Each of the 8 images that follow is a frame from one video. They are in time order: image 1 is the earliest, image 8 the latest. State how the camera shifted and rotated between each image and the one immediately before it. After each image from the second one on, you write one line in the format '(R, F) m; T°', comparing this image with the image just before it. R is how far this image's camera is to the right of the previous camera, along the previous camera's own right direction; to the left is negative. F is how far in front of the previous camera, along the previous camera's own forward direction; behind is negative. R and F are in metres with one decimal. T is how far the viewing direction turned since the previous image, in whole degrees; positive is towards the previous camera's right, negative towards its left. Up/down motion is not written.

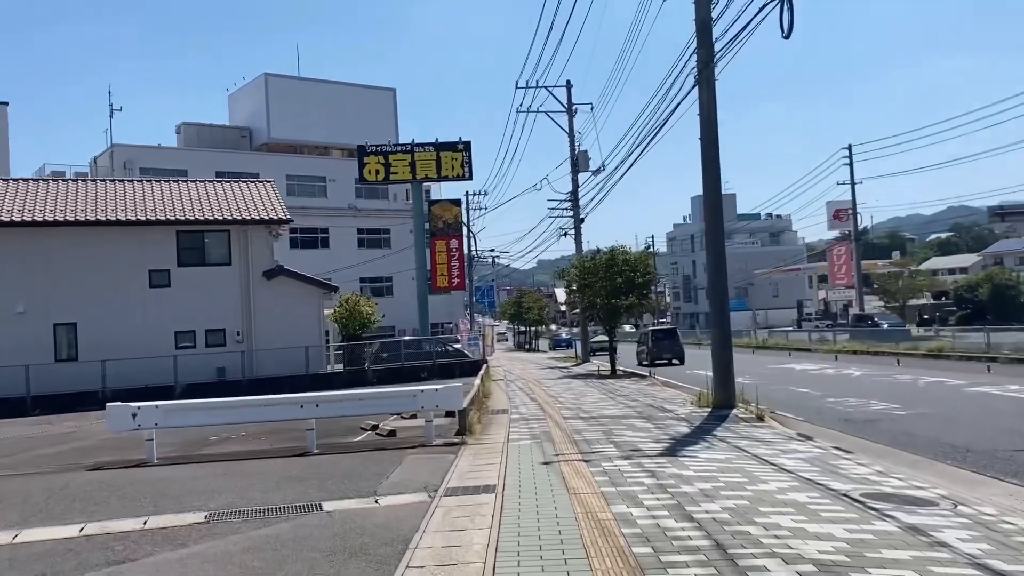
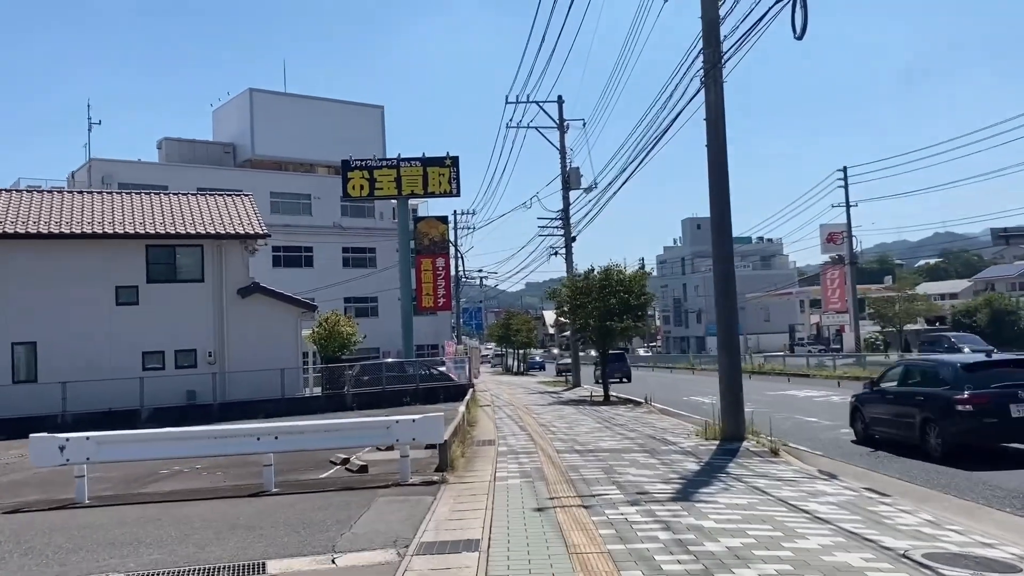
(0.0, +1.5) m; +1°
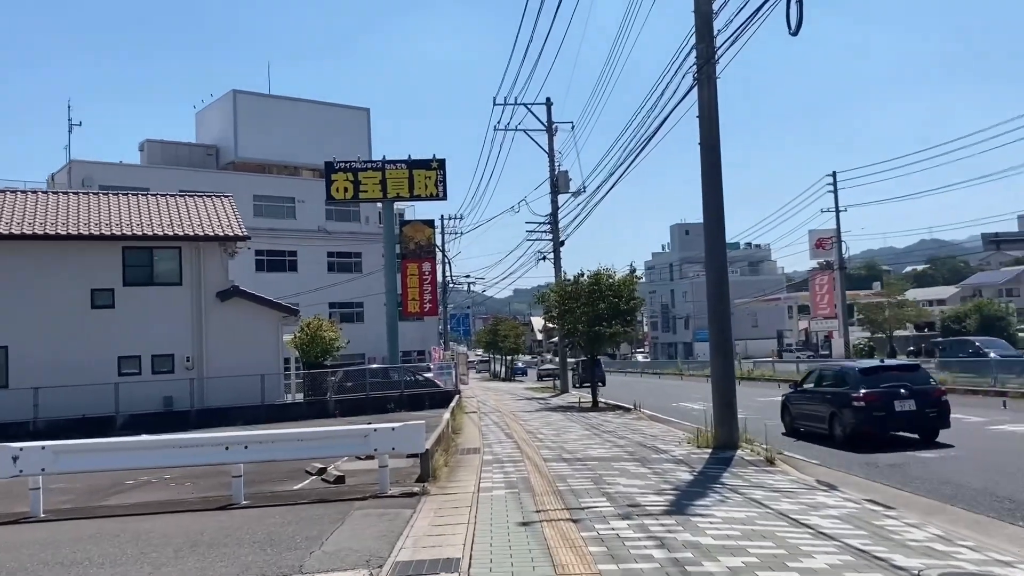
(0.0, +0.6) m; +1°
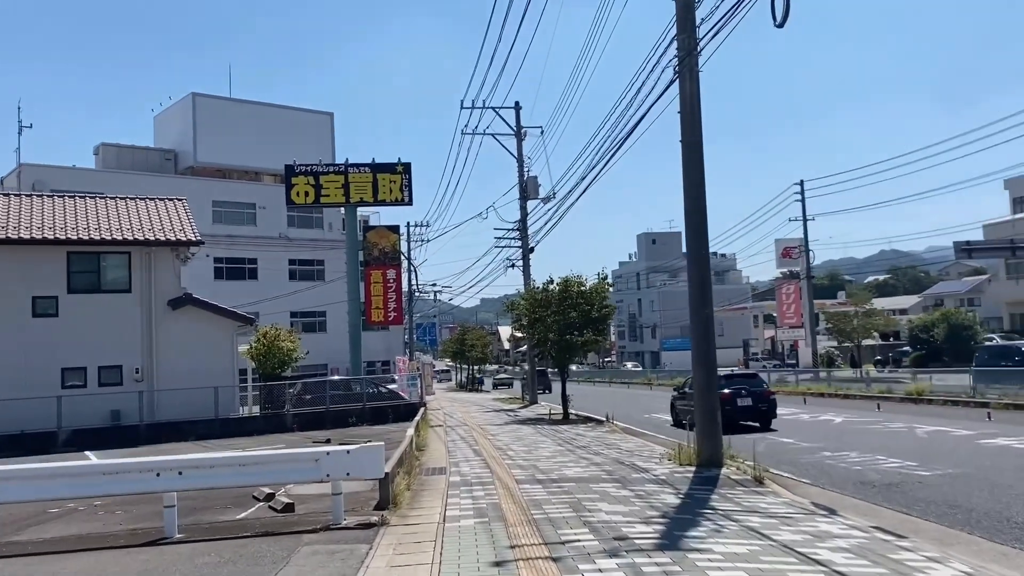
(0.0, +1.1) m; +2°
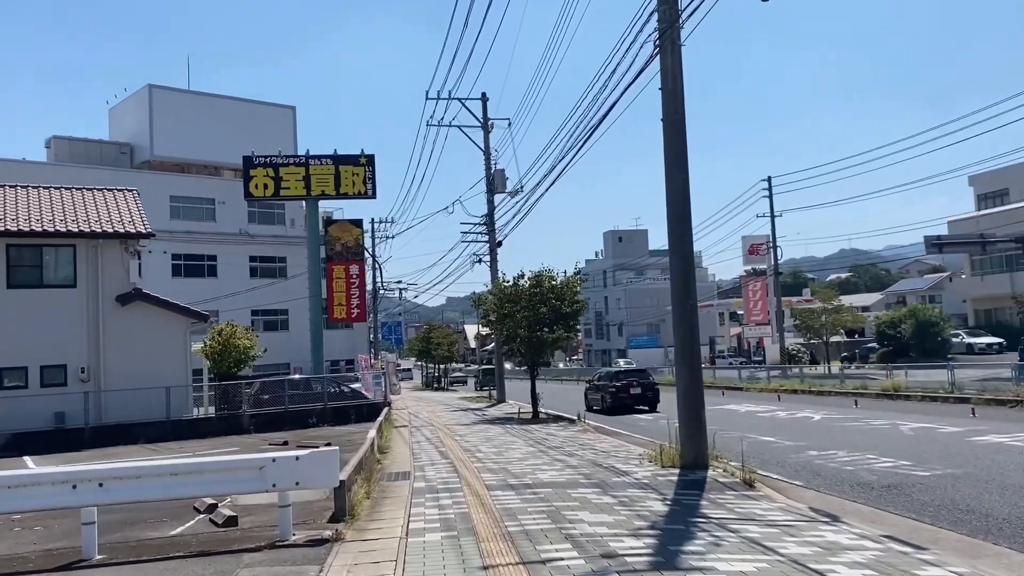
(0.0, +1.1) m; +2°
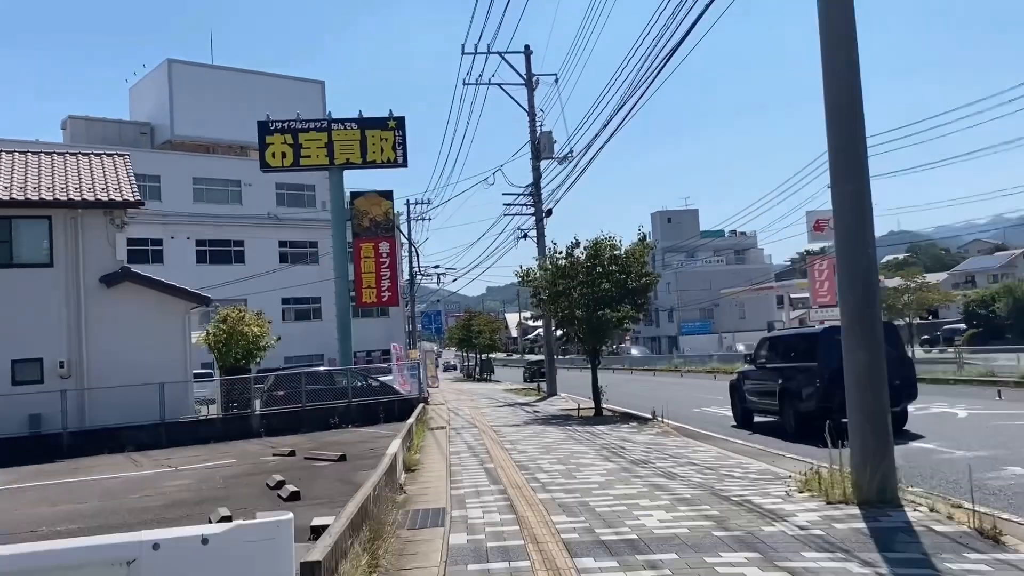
(-0.4, +4.4) m; -3°
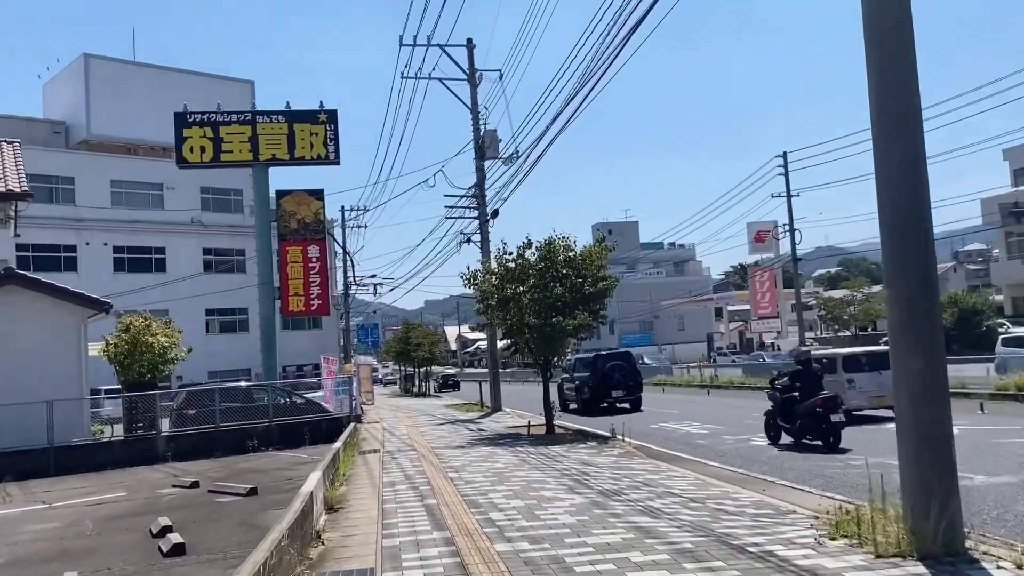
(-0.1, +2.2) m; +4°
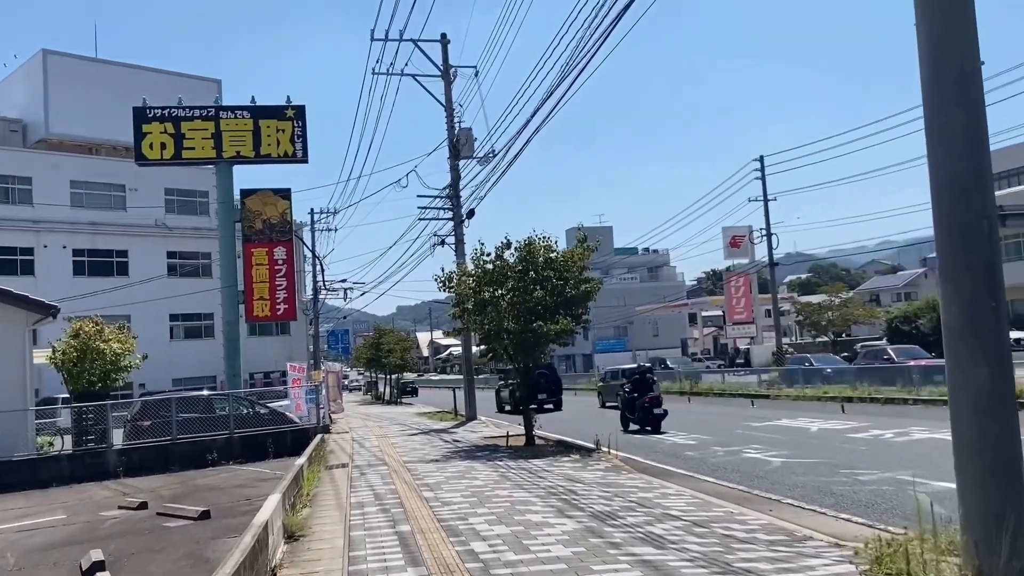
(-0.1, +1.1) m; +2°
